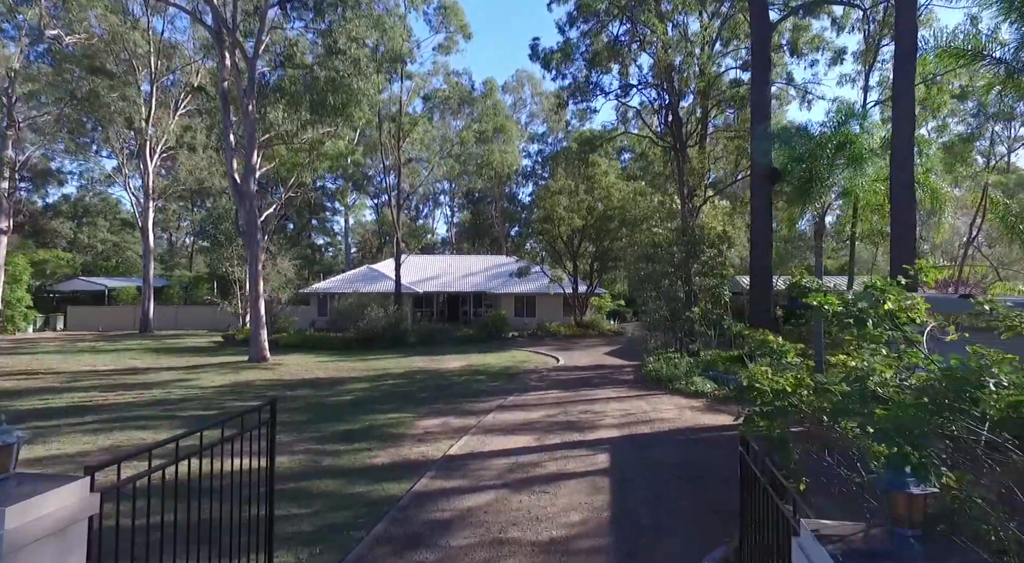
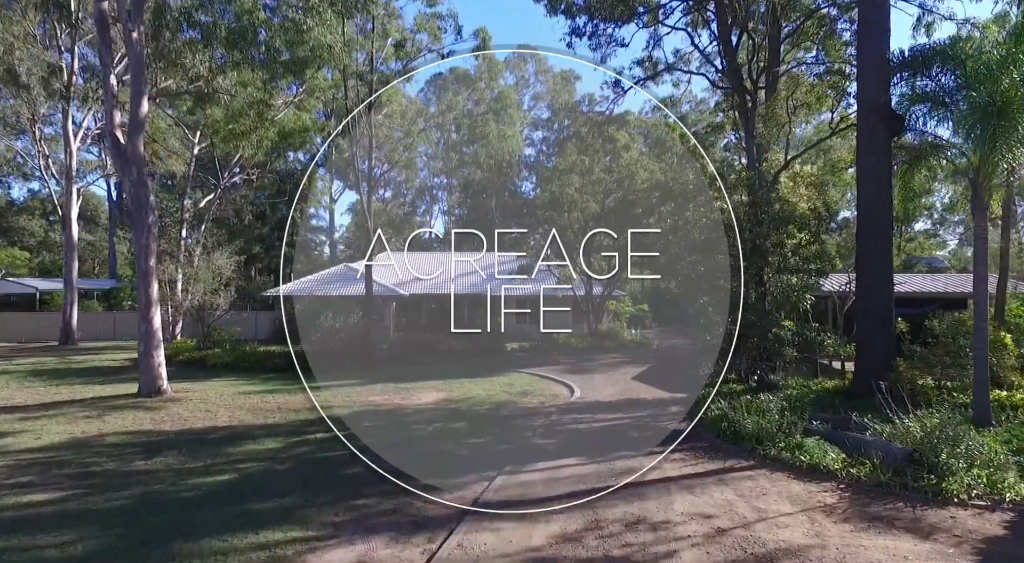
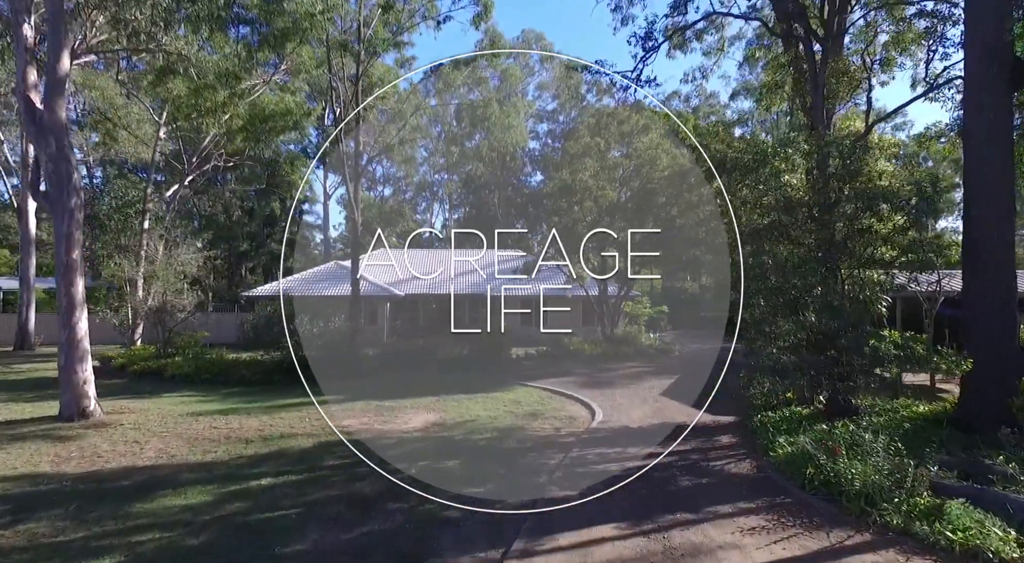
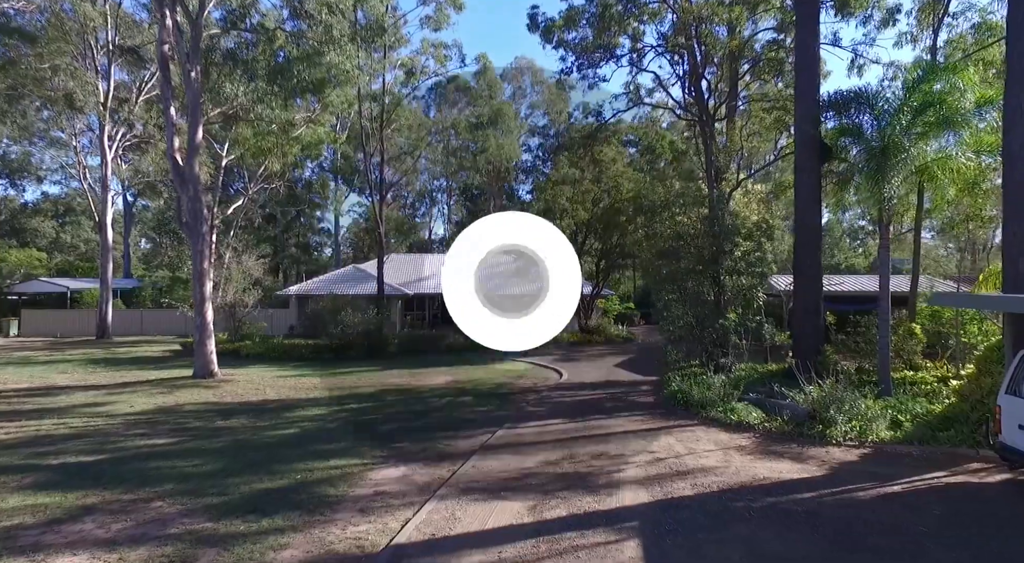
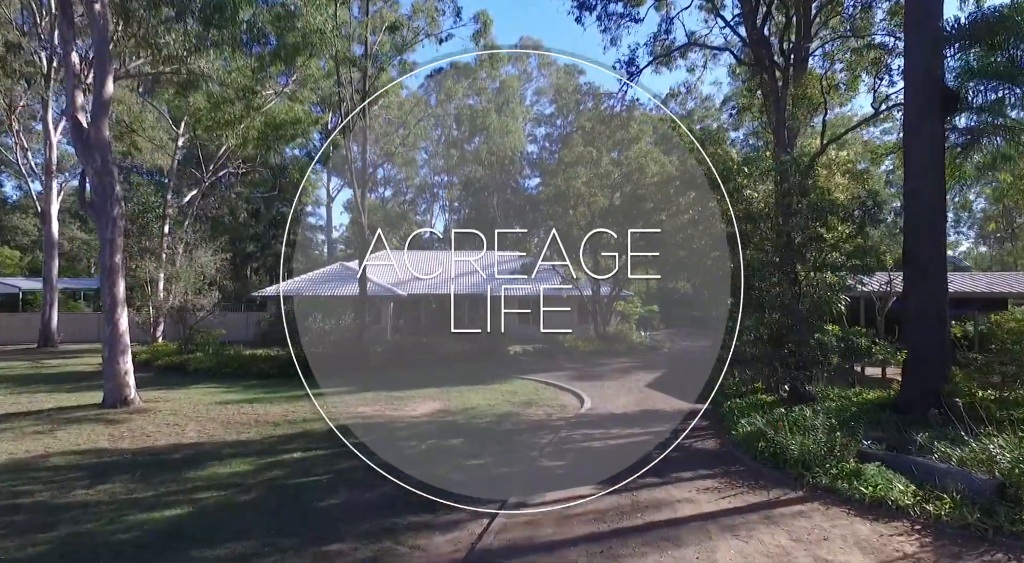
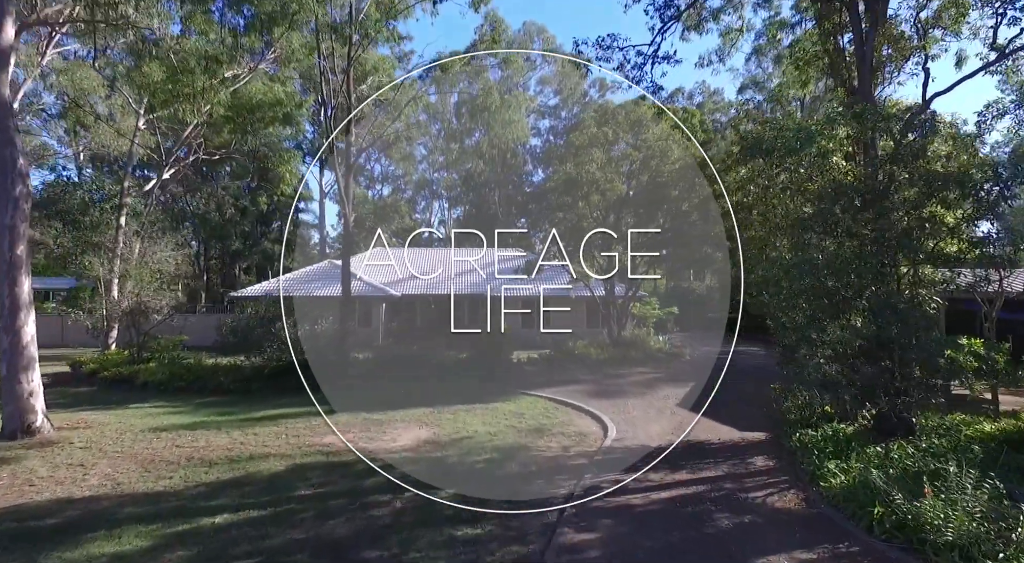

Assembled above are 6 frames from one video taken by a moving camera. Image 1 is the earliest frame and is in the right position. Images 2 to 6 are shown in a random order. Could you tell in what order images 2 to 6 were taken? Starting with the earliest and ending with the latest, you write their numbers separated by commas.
4, 2, 5, 3, 6
